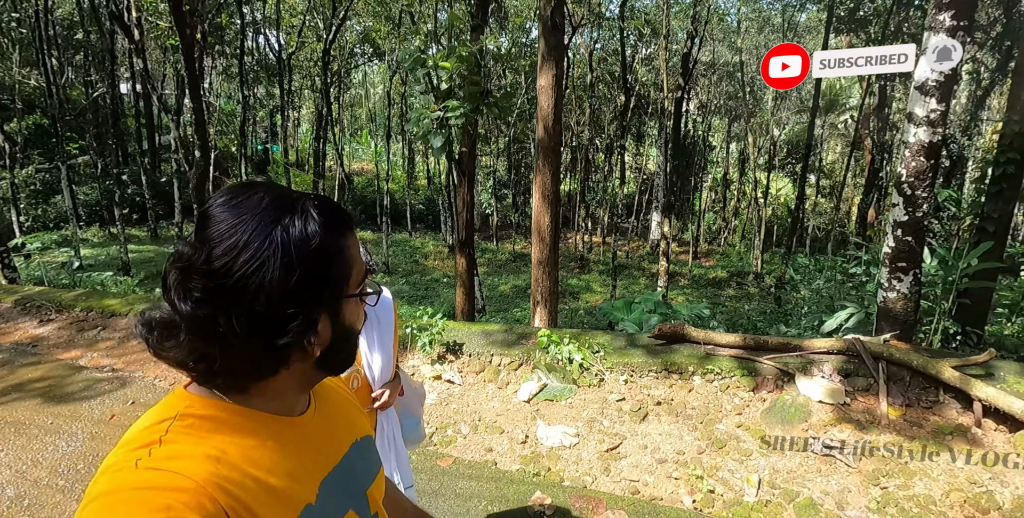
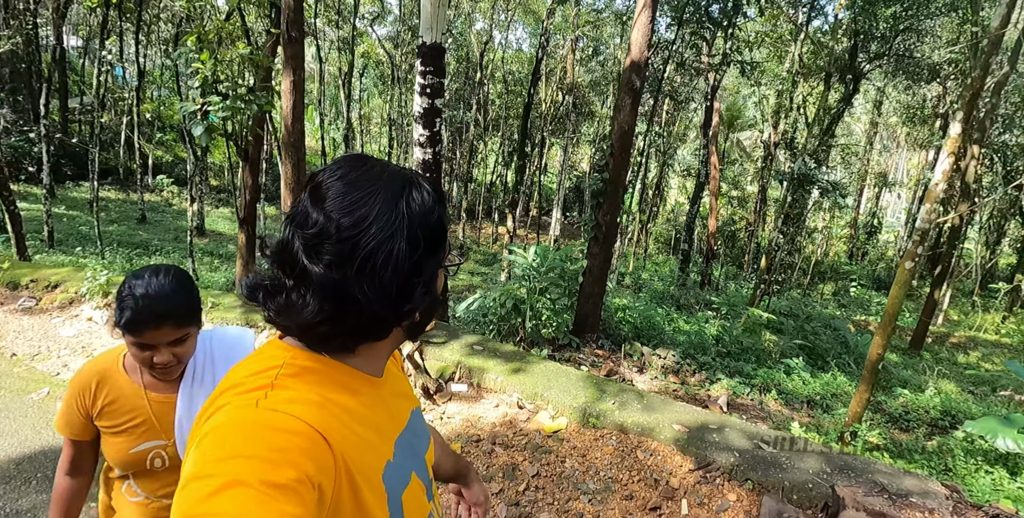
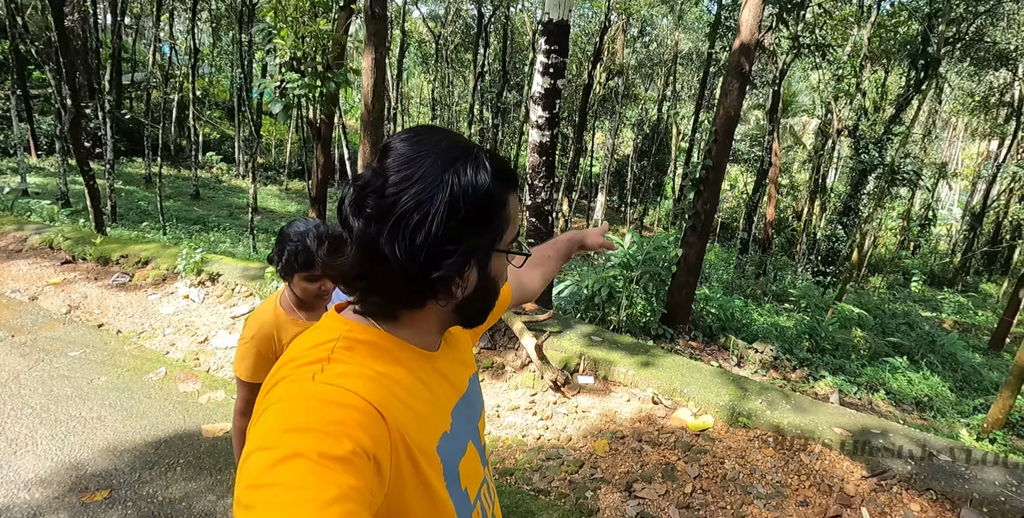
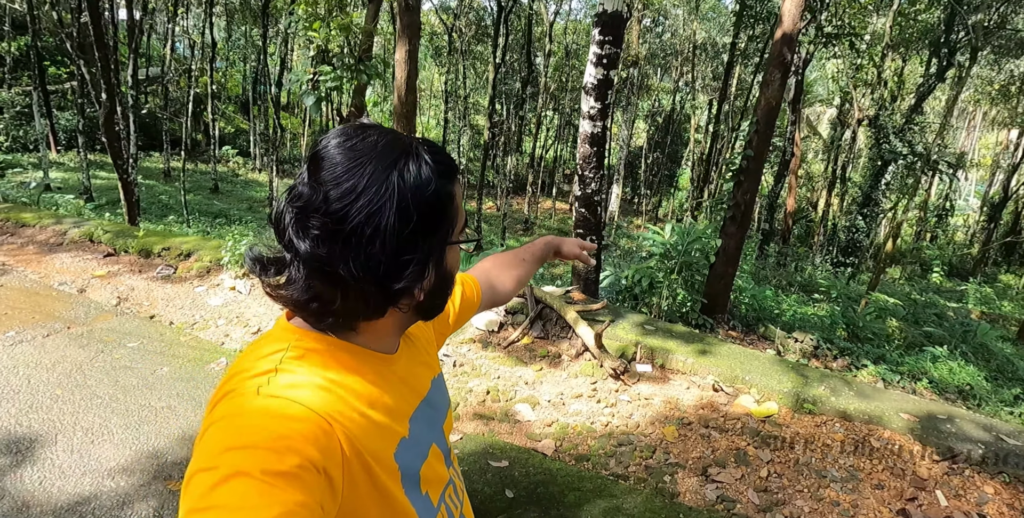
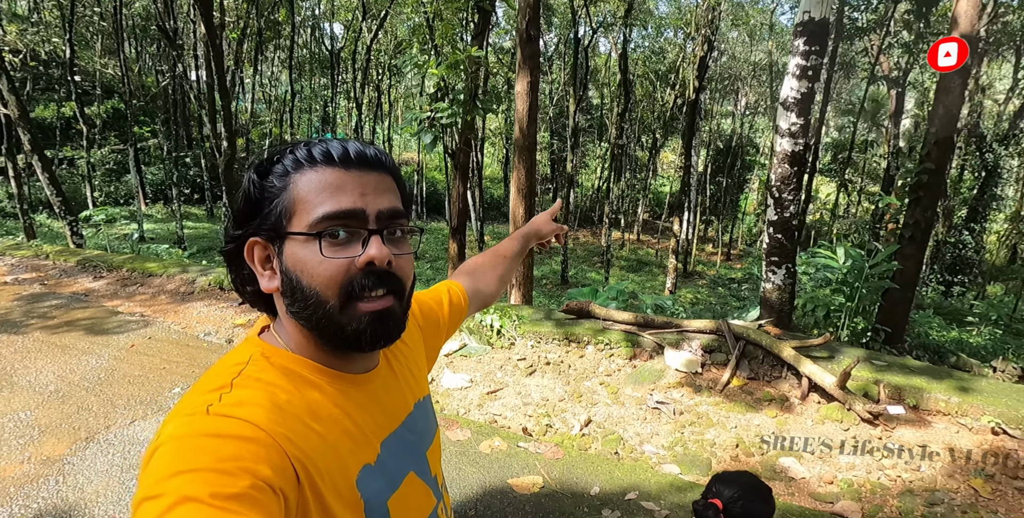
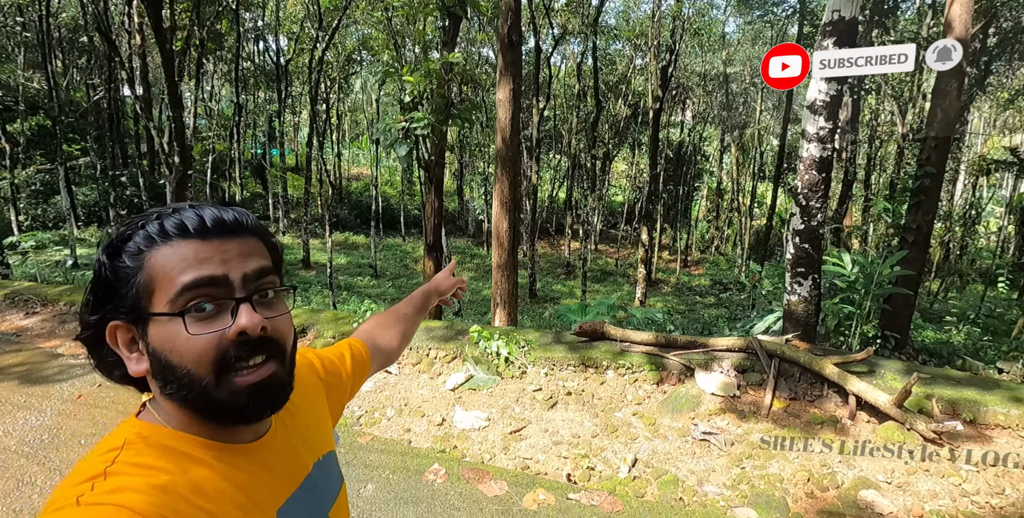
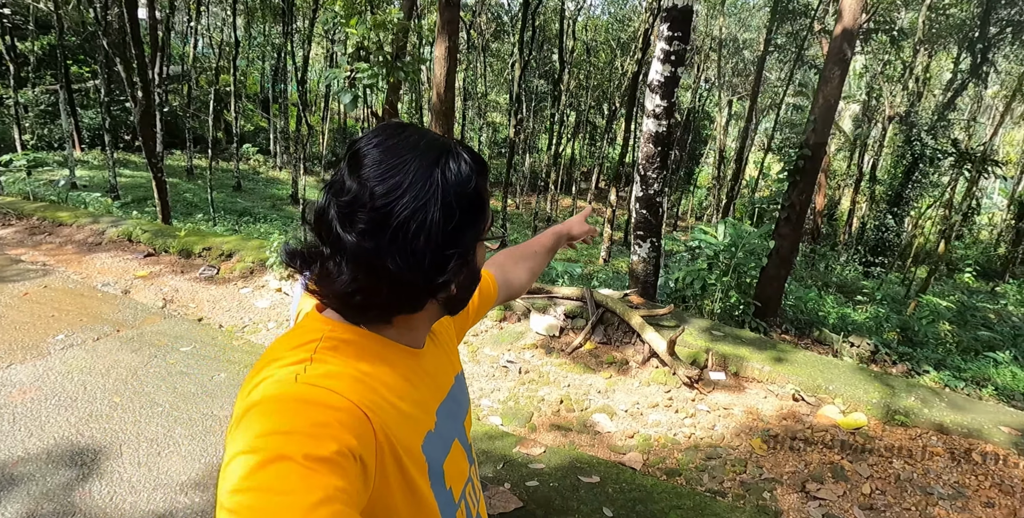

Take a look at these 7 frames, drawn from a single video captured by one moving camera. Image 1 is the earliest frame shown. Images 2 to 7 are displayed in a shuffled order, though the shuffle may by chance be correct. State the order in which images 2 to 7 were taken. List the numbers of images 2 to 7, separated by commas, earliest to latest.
6, 5, 7, 4, 3, 2
